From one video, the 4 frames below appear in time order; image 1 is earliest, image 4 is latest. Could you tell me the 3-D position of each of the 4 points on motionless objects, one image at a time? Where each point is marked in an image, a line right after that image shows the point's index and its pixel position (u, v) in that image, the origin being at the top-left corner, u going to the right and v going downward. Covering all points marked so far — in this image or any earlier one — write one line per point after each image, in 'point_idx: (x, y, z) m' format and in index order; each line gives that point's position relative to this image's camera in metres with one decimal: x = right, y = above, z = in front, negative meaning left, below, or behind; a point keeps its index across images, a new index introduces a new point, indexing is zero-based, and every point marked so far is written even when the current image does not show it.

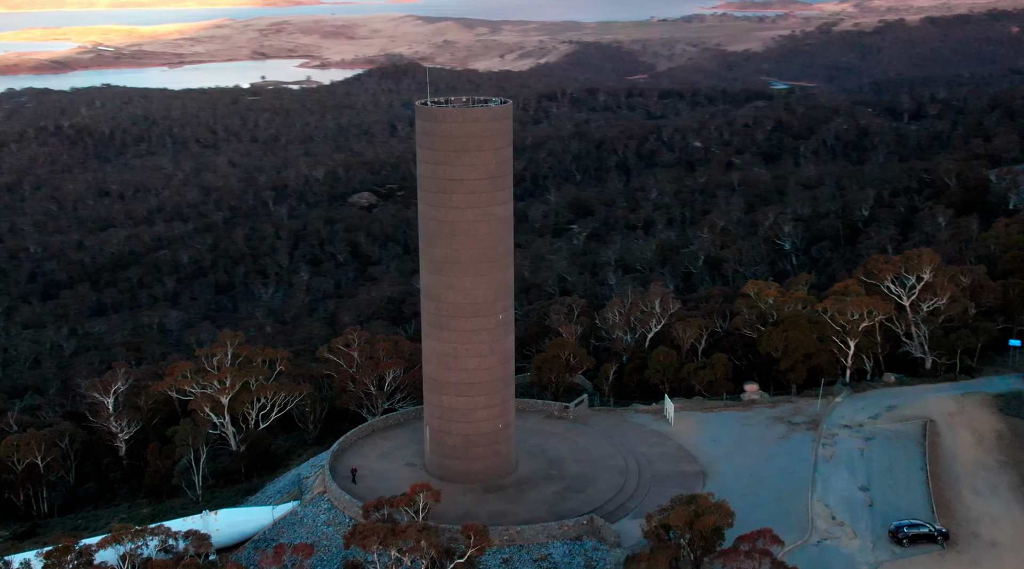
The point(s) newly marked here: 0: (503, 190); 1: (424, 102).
0: (-0.2, +1.6, +16.9) m
1: (-1.5, +3.1, +16.9) m
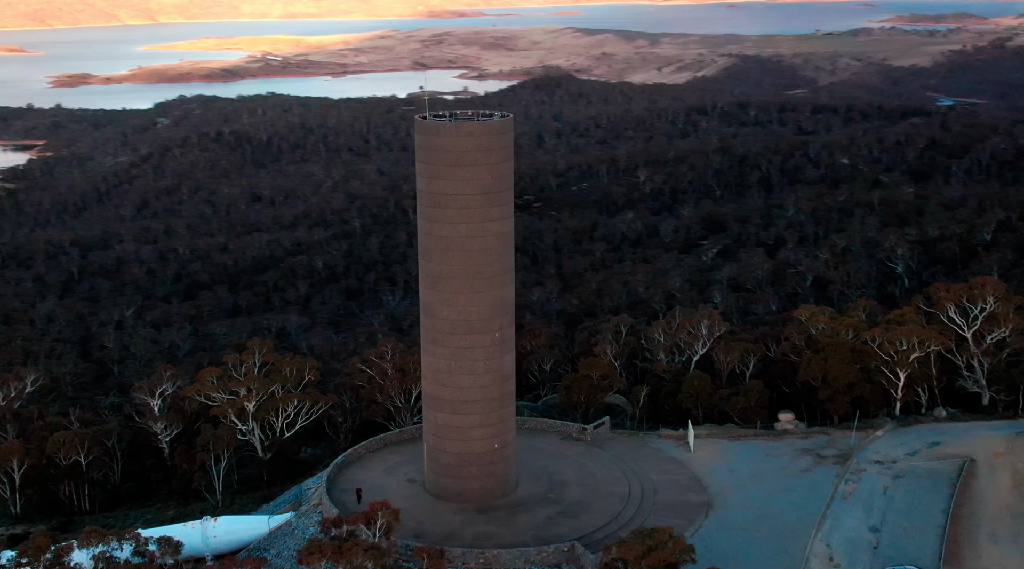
0: (-0.2, +1.3, +16.5) m
1: (-1.5, +2.9, +16.7) m
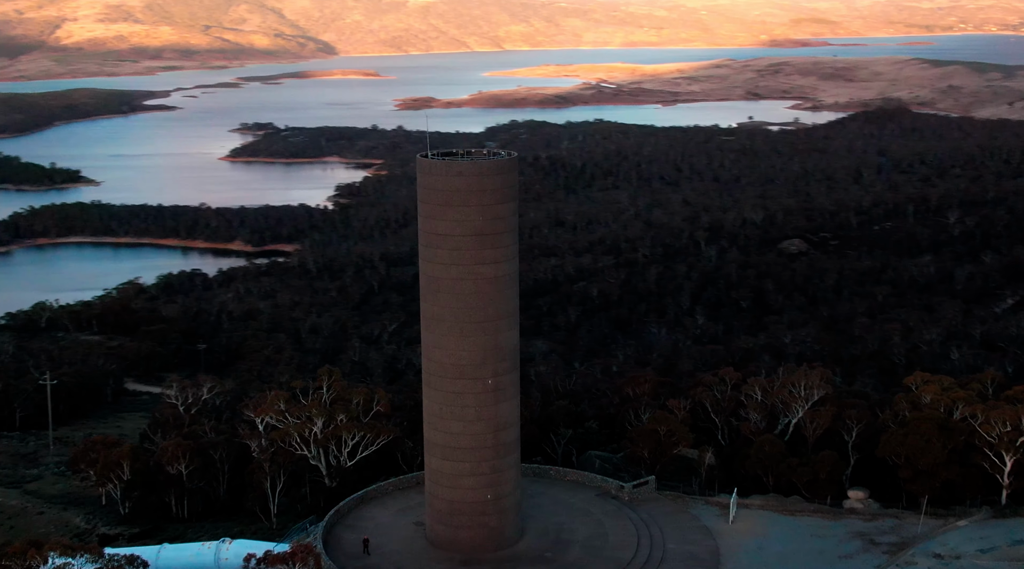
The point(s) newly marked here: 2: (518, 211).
0: (-0.3, +0.6, +16.2) m
1: (-1.4, +2.2, +16.7) m
2: (+0.1, +1.2, +16.6) m
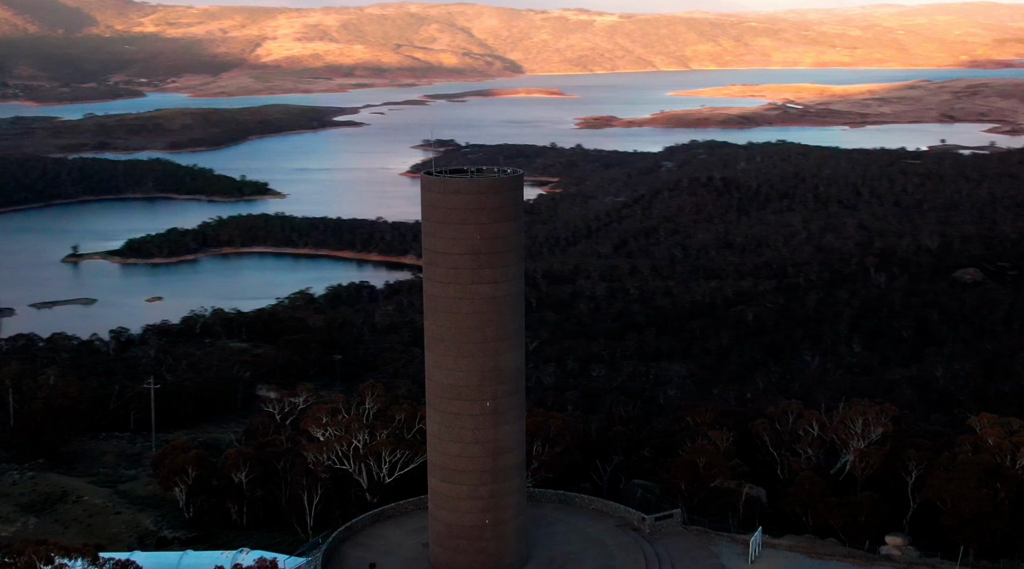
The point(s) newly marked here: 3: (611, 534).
0: (-0.3, +0.2, +16.2) m
1: (-1.3, +1.8, +16.8) m
2: (+0.1, +0.8, +16.5) m
3: (+1.9, -5.0, +19.8) m
